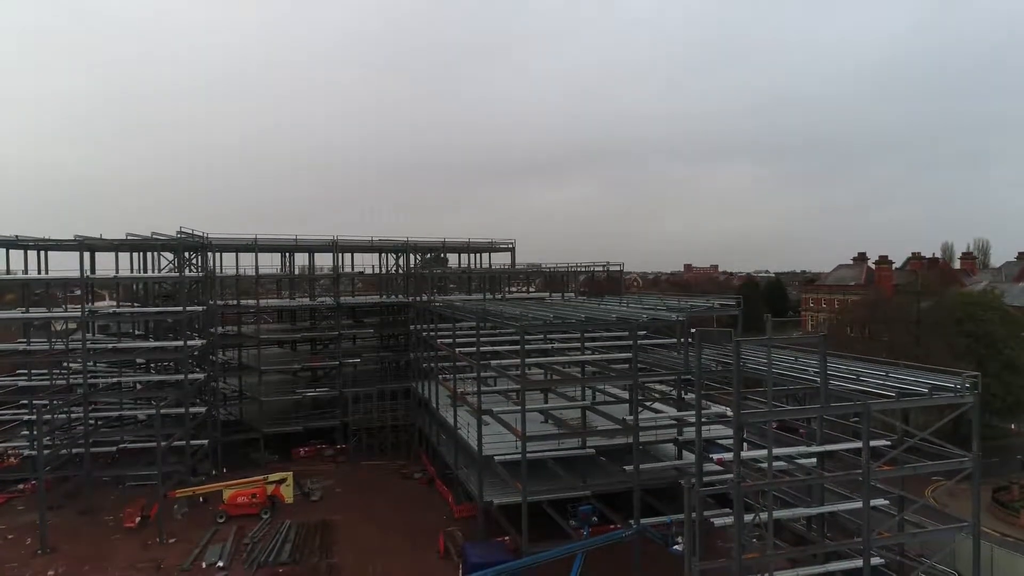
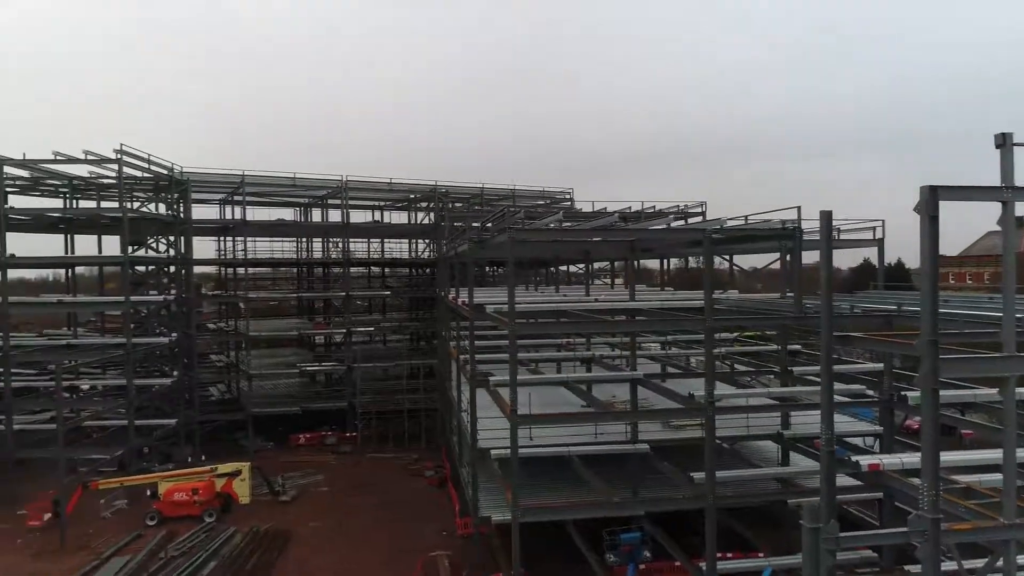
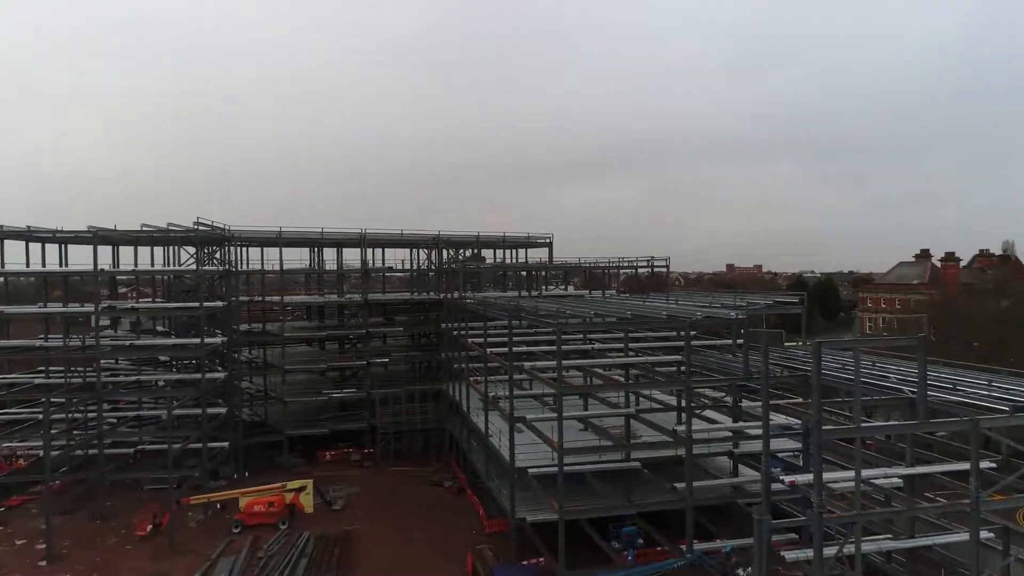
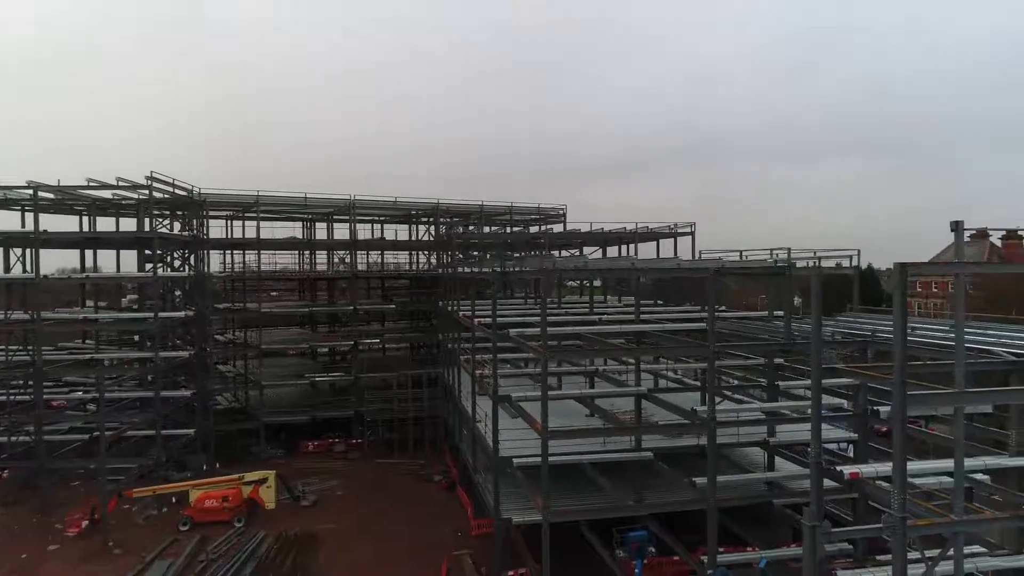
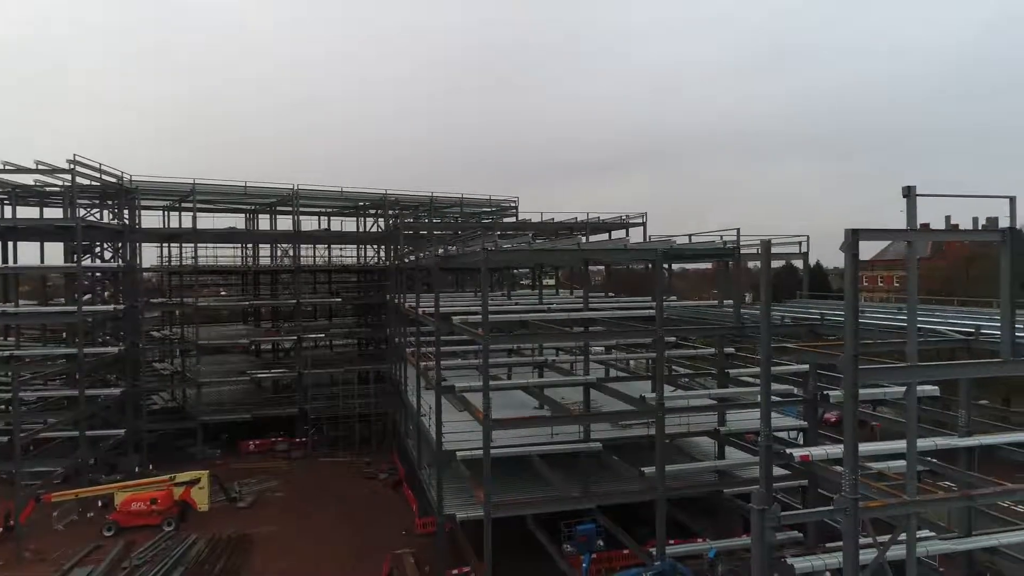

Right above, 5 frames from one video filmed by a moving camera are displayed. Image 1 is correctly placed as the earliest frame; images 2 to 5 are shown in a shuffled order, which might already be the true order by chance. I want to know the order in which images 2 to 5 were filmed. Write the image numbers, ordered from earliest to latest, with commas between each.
3, 4, 5, 2
